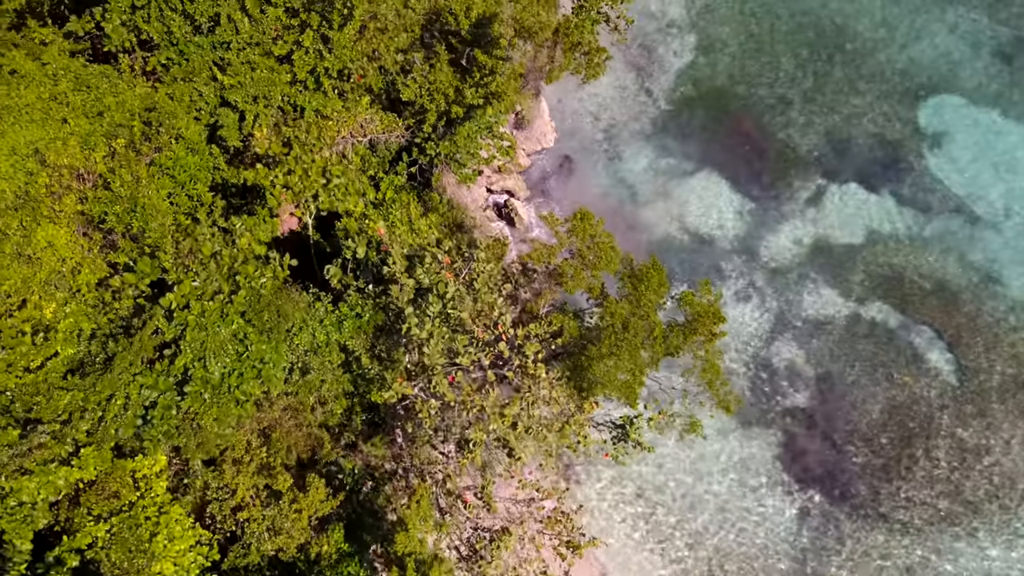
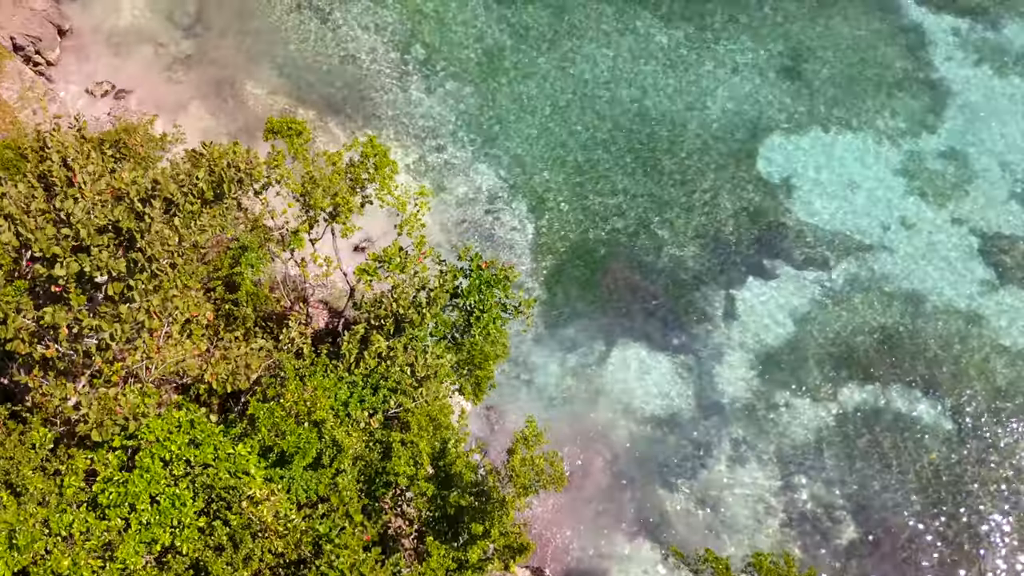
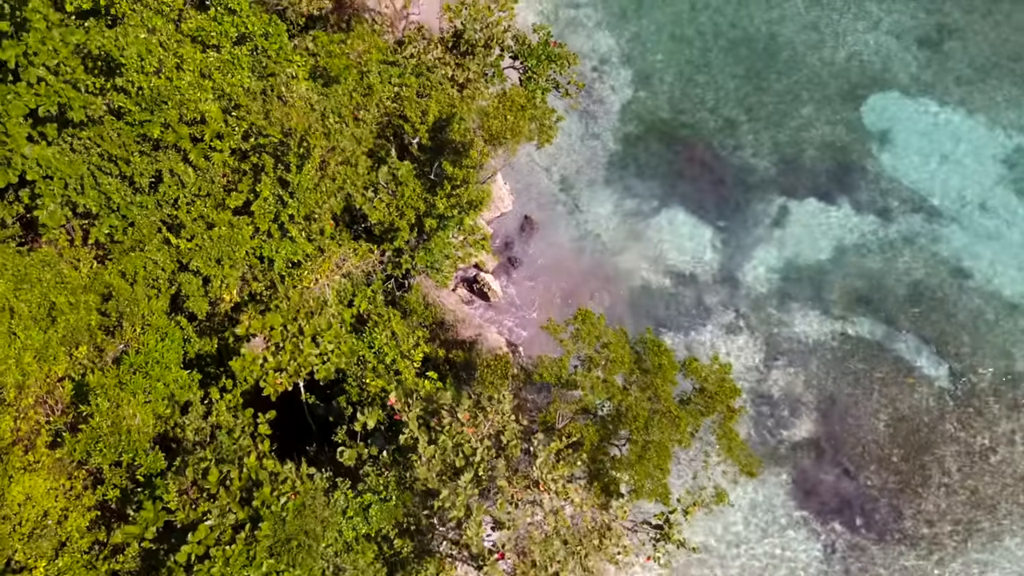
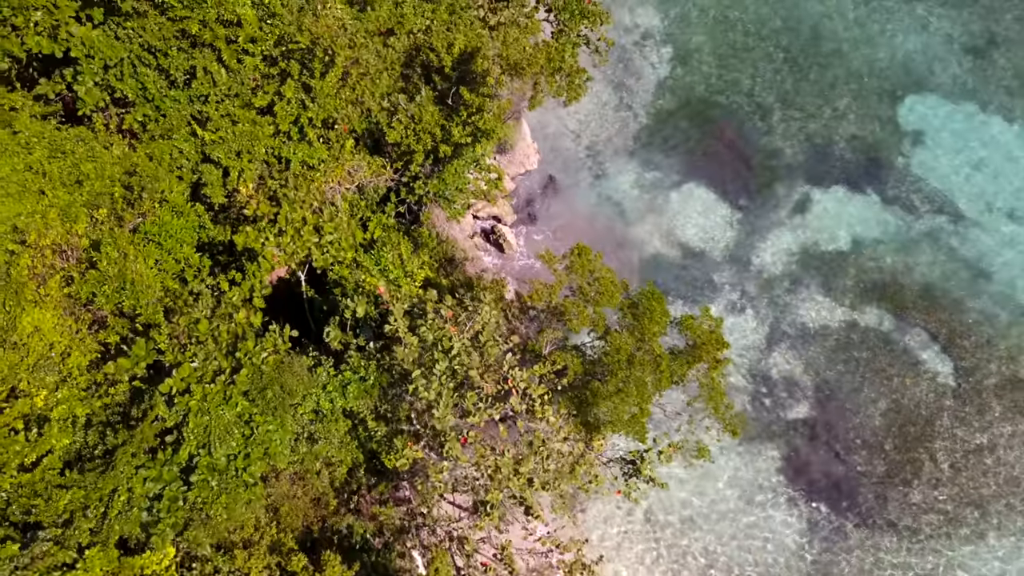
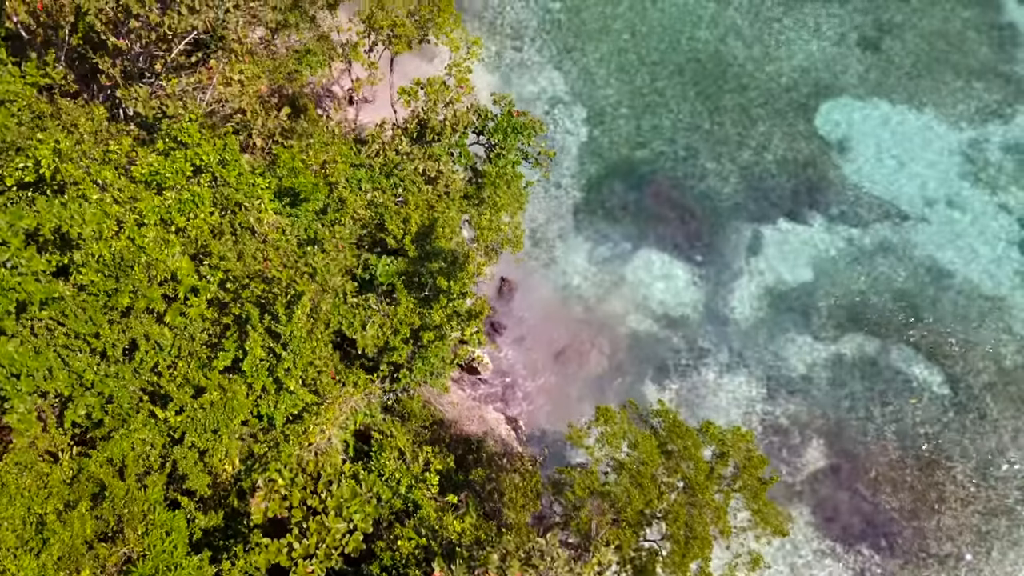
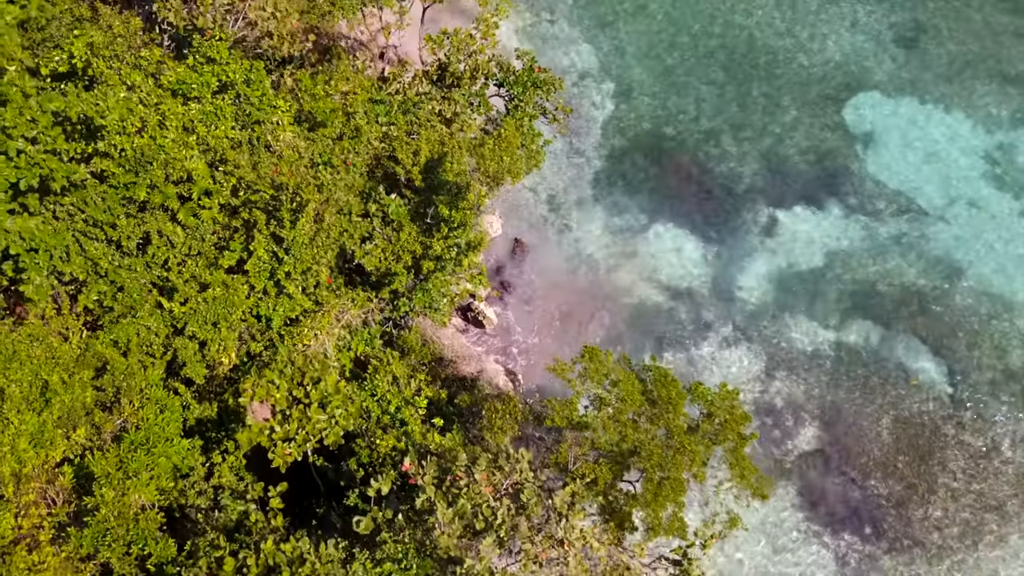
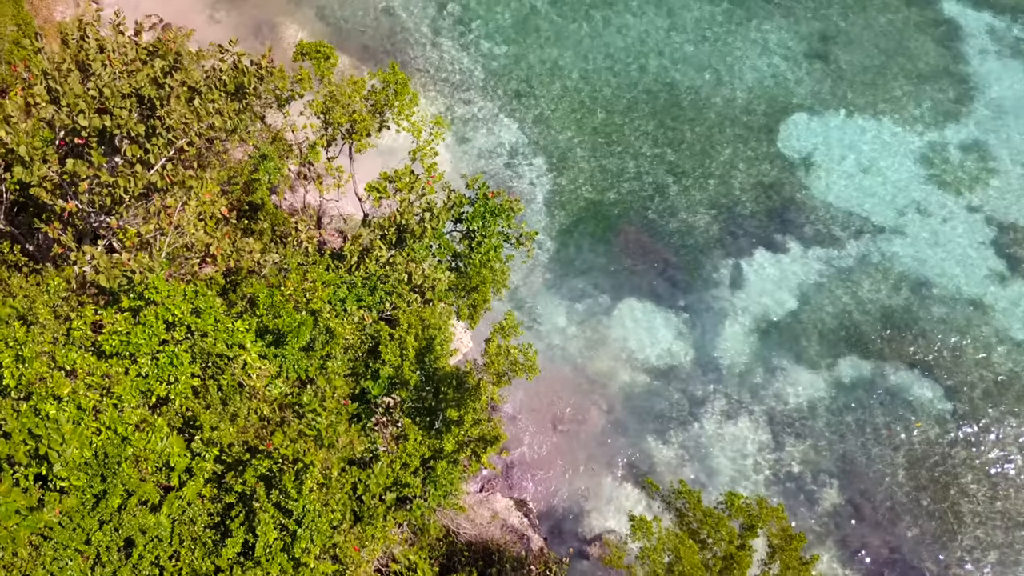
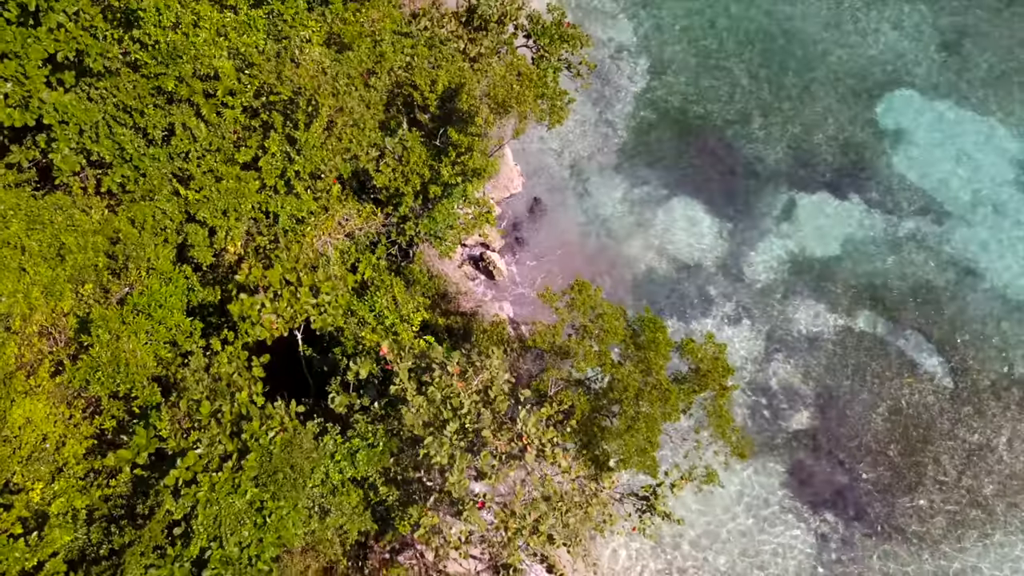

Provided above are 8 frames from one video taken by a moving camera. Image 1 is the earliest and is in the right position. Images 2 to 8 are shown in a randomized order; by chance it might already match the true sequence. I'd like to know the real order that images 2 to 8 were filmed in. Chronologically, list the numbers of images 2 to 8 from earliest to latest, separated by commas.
4, 8, 3, 6, 5, 7, 2
